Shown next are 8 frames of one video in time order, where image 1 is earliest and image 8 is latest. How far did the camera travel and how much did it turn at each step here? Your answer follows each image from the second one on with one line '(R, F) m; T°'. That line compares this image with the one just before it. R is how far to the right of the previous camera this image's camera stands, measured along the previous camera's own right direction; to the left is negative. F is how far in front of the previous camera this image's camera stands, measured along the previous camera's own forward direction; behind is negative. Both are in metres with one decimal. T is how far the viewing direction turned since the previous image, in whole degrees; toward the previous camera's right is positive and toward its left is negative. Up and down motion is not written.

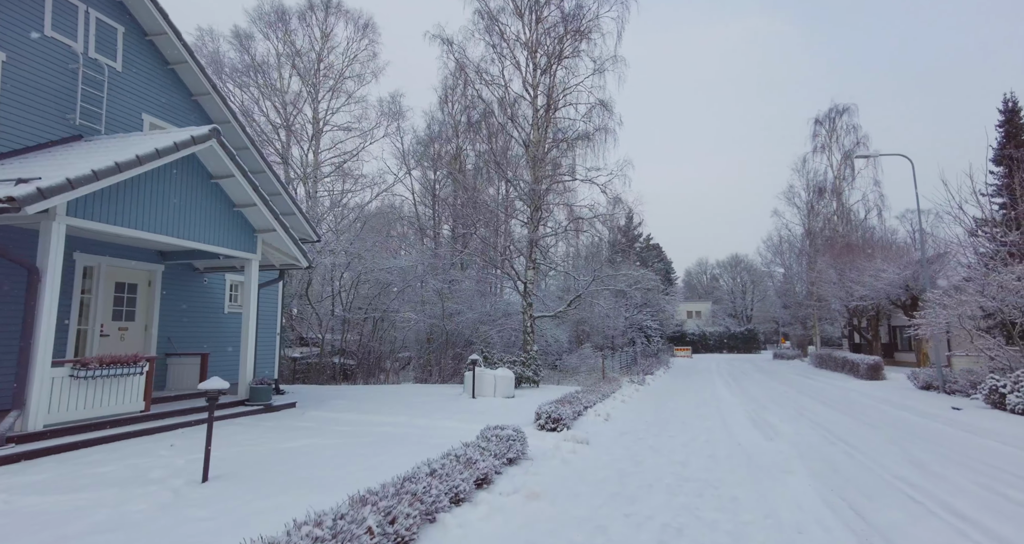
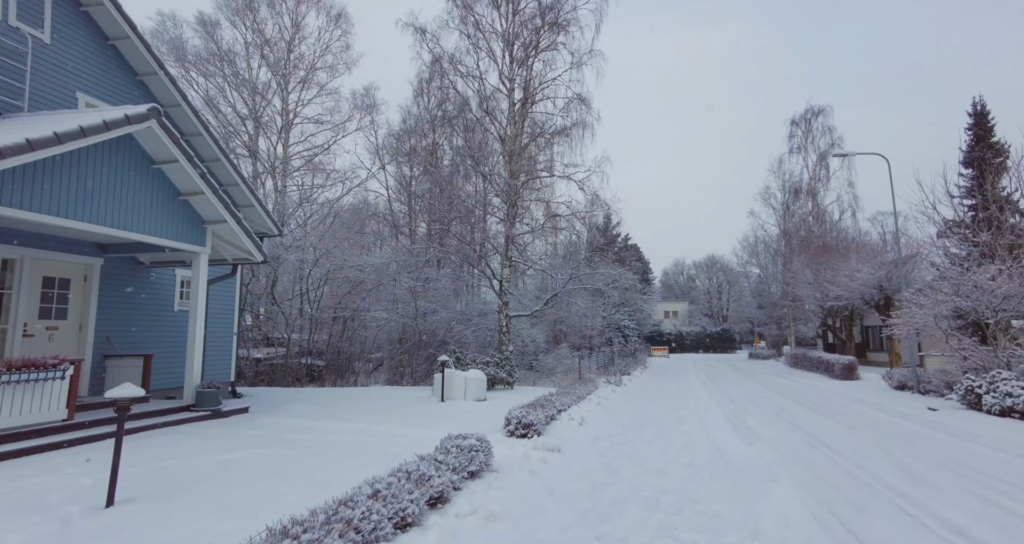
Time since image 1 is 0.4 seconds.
(+0.1, +0.4) m; +2°
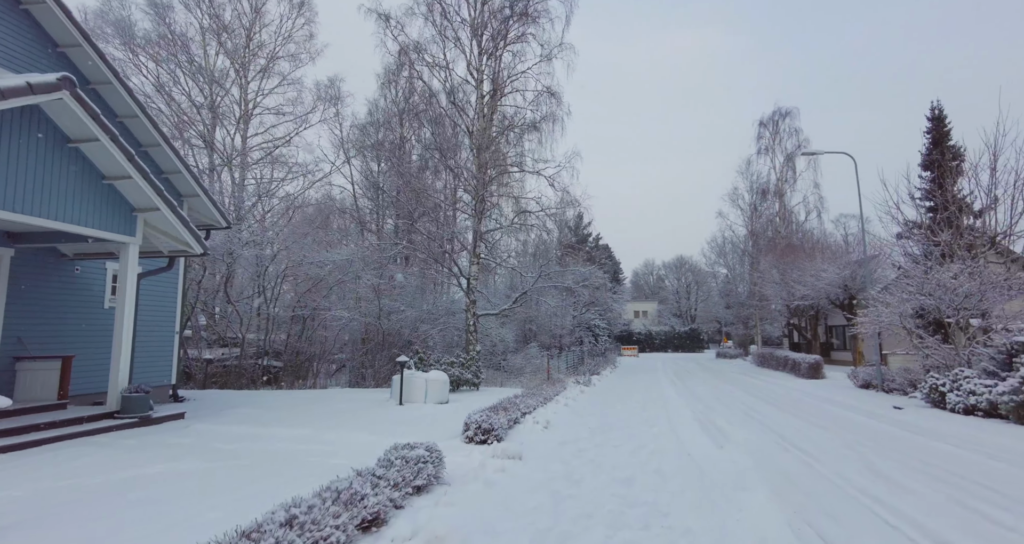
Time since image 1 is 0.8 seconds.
(+0.1, +0.4) m; +3°
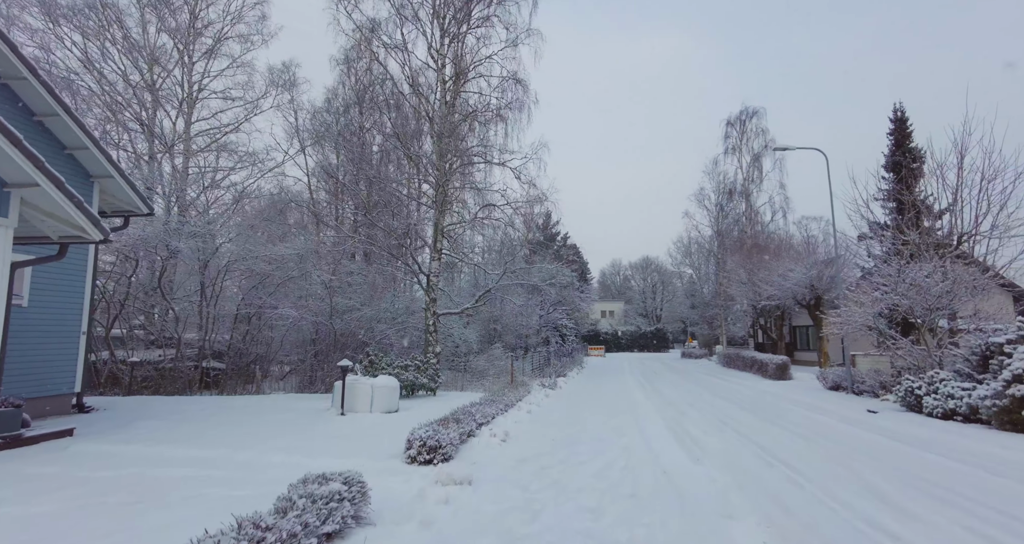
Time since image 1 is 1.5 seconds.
(+0.2, +0.8) m; +4°
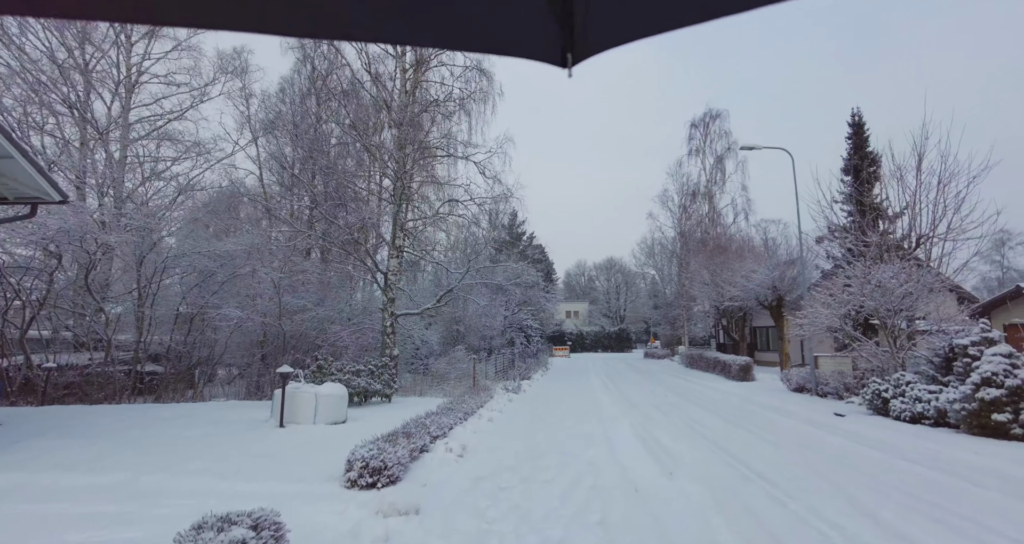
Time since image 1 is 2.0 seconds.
(+0.1, +0.5) m; +4°
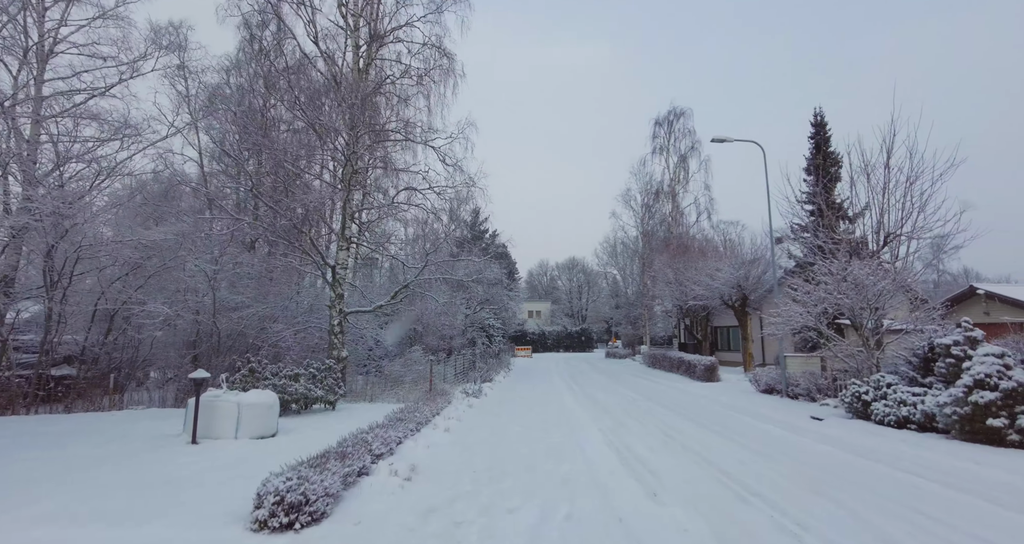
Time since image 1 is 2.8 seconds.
(0.0, +0.8) m; +4°
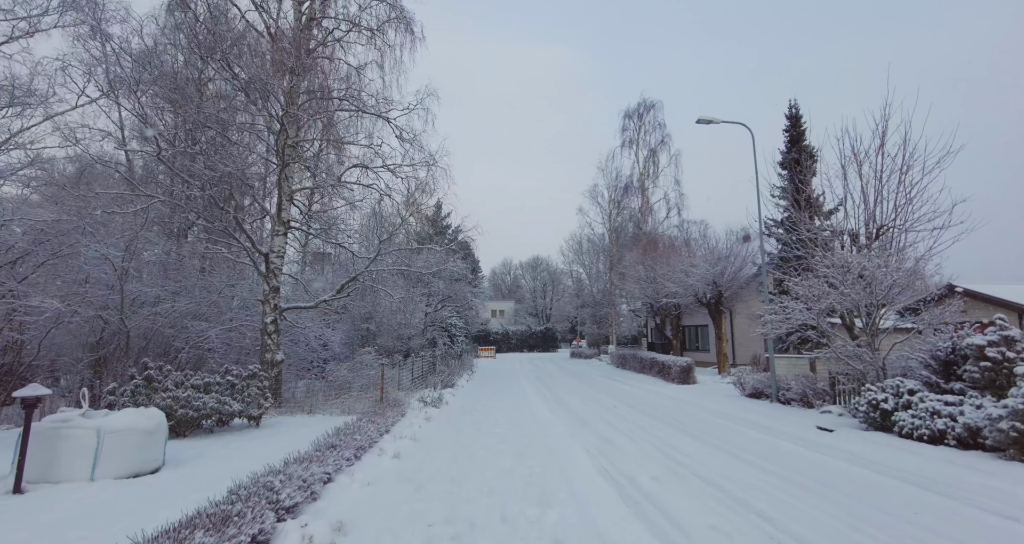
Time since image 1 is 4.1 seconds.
(-0.1, +1.4) m; +4°
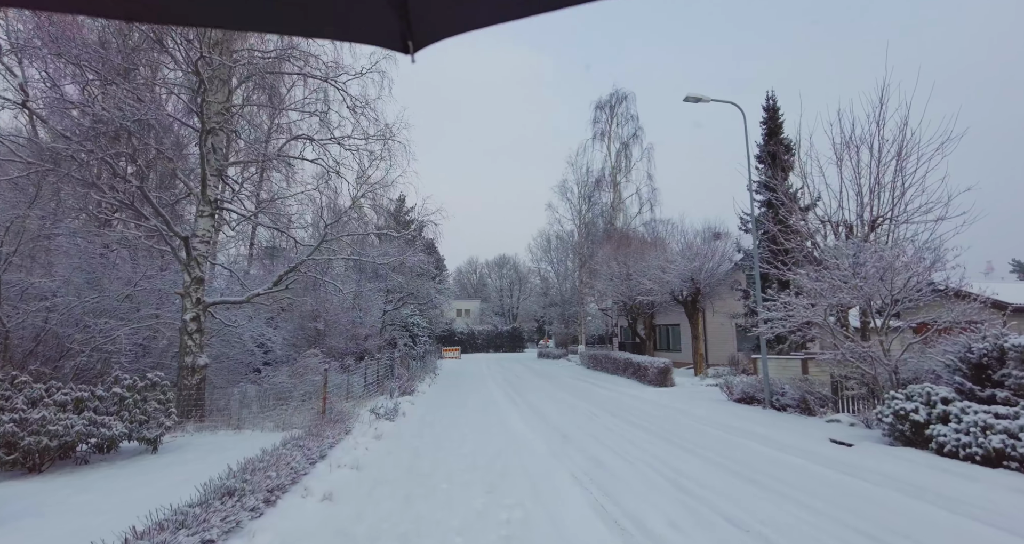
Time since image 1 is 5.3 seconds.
(0.0, +1.3) m; +4°
